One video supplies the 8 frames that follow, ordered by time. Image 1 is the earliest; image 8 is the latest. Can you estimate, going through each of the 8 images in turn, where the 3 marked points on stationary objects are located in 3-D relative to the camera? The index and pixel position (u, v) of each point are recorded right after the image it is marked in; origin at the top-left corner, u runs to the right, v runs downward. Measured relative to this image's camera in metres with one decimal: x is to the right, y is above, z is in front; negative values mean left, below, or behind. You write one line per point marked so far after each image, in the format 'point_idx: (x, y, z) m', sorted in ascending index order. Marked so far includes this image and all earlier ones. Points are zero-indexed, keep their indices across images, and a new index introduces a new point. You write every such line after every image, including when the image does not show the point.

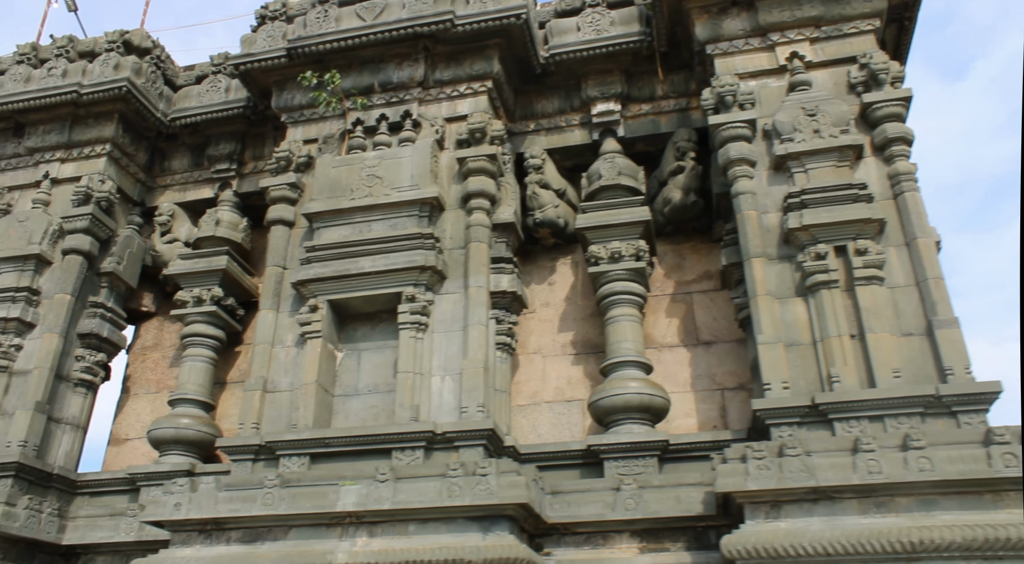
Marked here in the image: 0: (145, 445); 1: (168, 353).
0: (-4.6, -2.0, +10.6) m
1: (-4.5, -0.9, +11.1) m
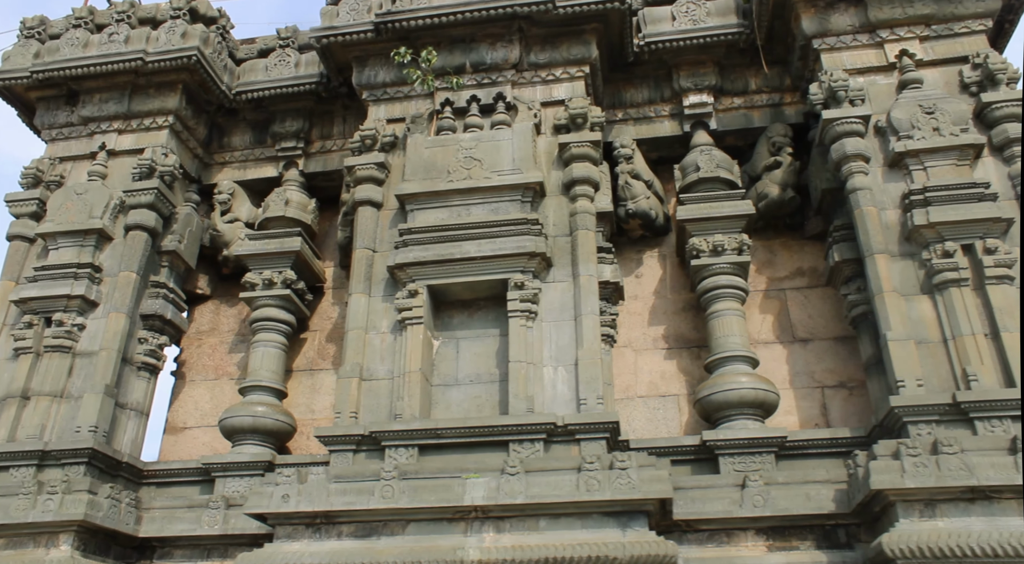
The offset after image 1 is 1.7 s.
0: (-3.6, -1.8, +10.0) m
1: (-3.5, -0.7, +10.6) m
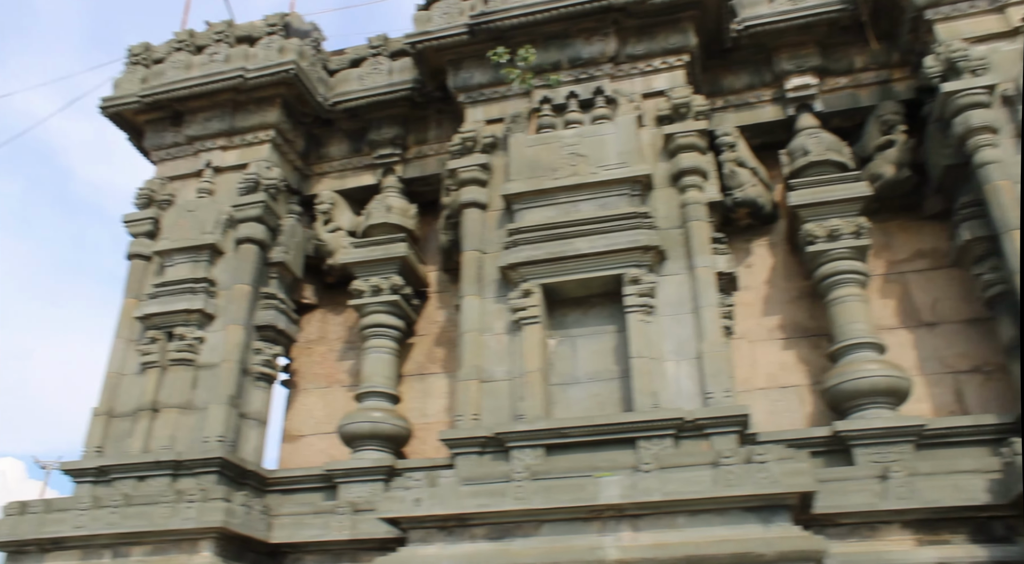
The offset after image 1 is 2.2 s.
0: (-2.3, -1.9, +10.2) m
1: (-2.2, -0.8, +10.7) m
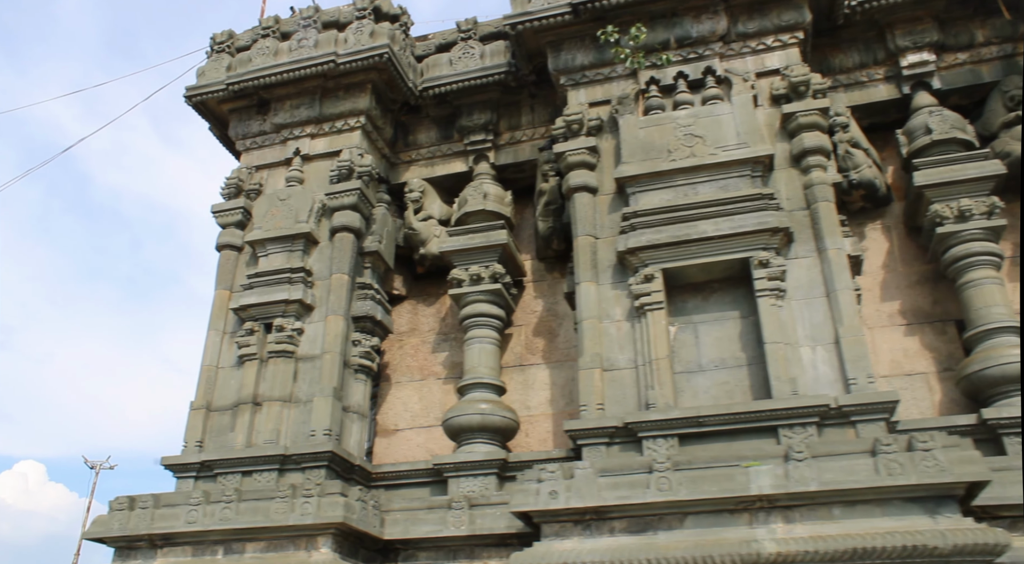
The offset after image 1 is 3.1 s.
0: (-1.1, -1.8, +9.9) m
1: (-1.0, -0.7, +10.4) m
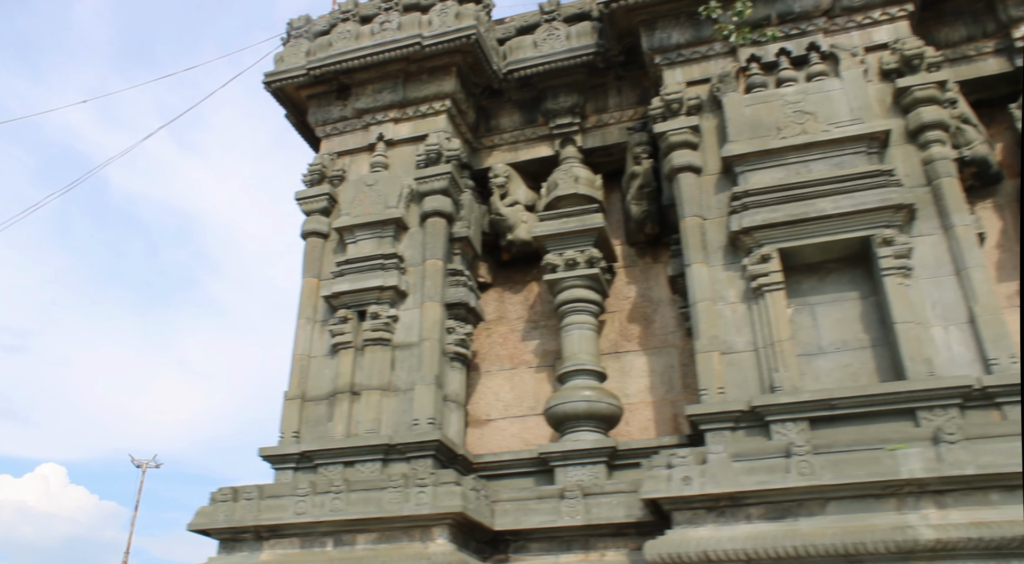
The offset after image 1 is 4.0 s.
0: (0.0, -1.6, +9.6) m
1: (+0.1, -0.5, +10.2) m
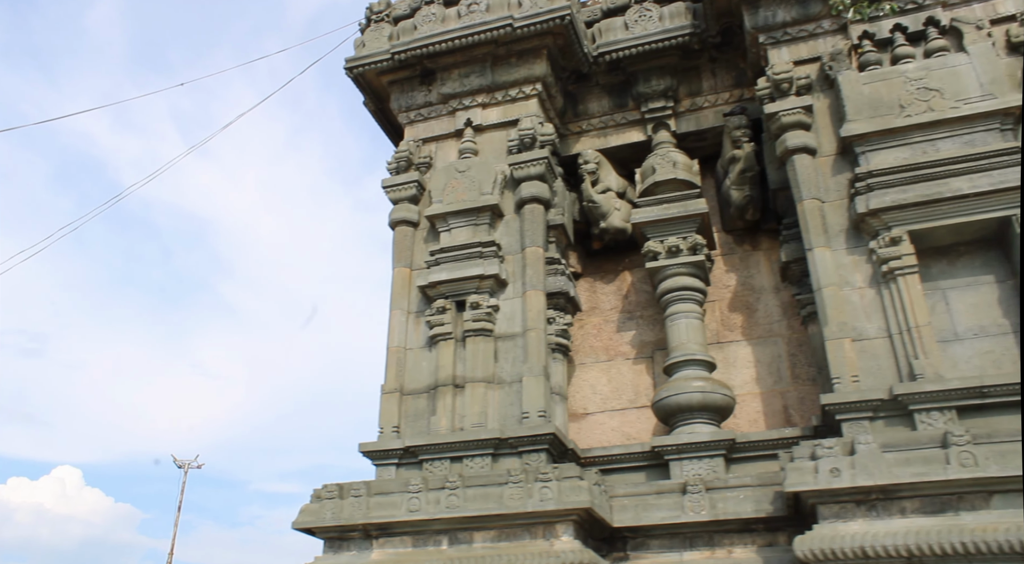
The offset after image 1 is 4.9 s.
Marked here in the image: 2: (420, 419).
0: (+1.1, -1.5, +9.3) m
1: (+1.2, -0.4, +9.9) m
2: (-0.9, -1.4, +8.5) m
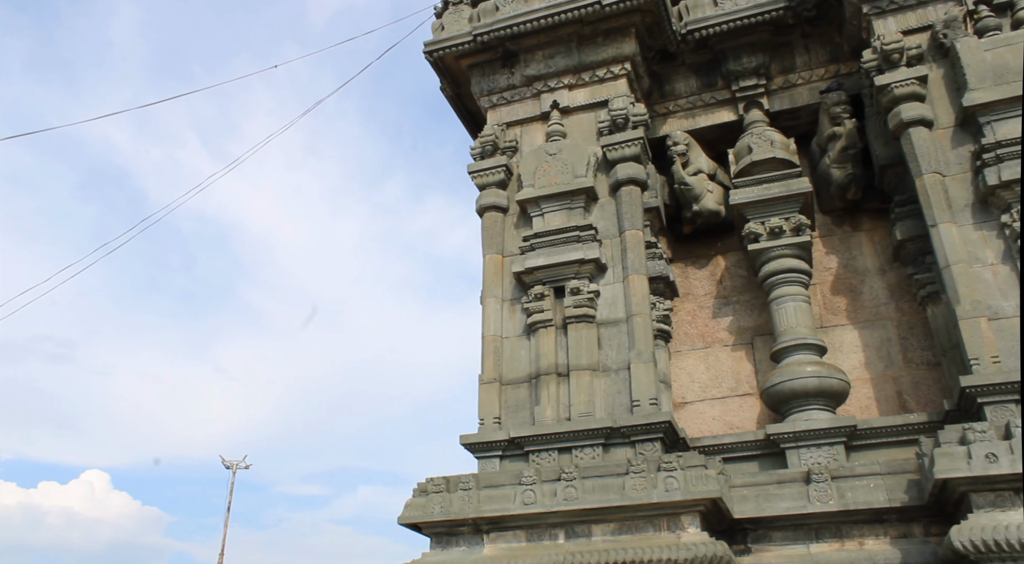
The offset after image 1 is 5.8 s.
0: (+2.1, -1.3, +9.0) m
1: (+2.2, -0.2, +9.5) m
2: (+0.1, -1.2, +8.2) m
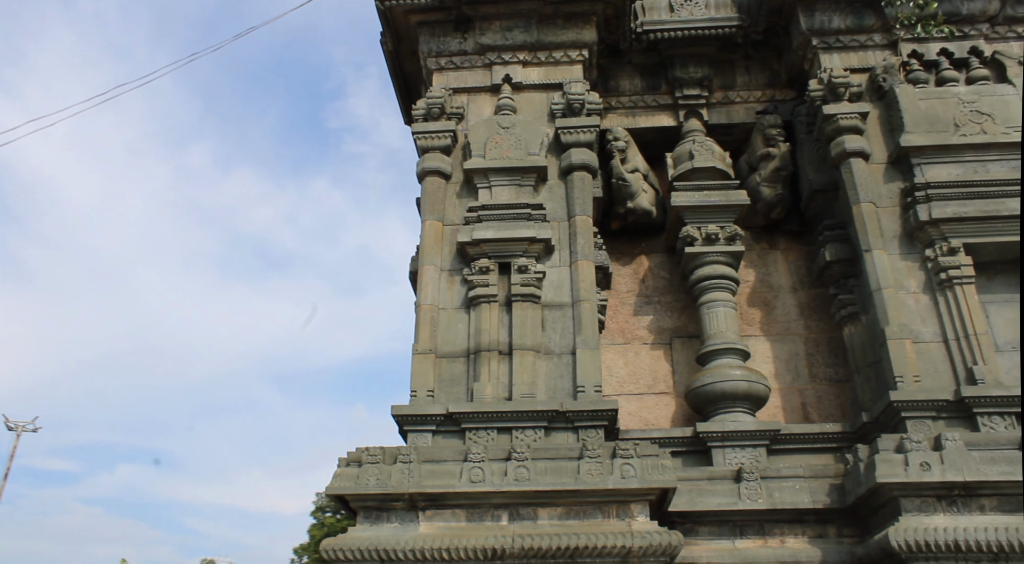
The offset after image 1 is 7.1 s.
0: (+1.3, -1.3, +9.0) m
1: (+1.3, -0.2, +9.6) m
2: (-0.5, -0.9, +7.8) m
